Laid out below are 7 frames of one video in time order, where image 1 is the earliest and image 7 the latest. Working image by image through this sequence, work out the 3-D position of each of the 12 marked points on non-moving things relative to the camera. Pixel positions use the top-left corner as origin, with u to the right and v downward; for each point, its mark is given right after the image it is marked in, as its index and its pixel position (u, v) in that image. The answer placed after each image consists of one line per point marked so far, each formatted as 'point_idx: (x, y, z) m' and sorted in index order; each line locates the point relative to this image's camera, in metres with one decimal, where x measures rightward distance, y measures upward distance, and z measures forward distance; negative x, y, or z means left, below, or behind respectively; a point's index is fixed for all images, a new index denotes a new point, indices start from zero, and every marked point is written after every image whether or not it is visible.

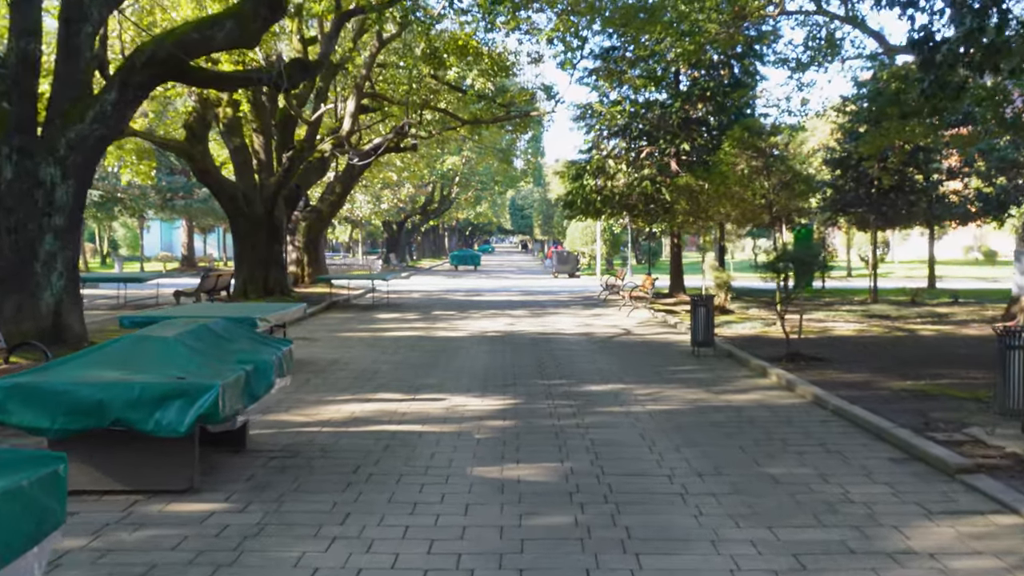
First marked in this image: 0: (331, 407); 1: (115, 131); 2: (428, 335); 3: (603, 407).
0: (-1.8, -1.2, +11.3) m
1: (-5.0, +2.0, +14.2) m
2: (-1.5, -0.8, +19.8) m
3: (+0.9, -1.2, +11.2) m
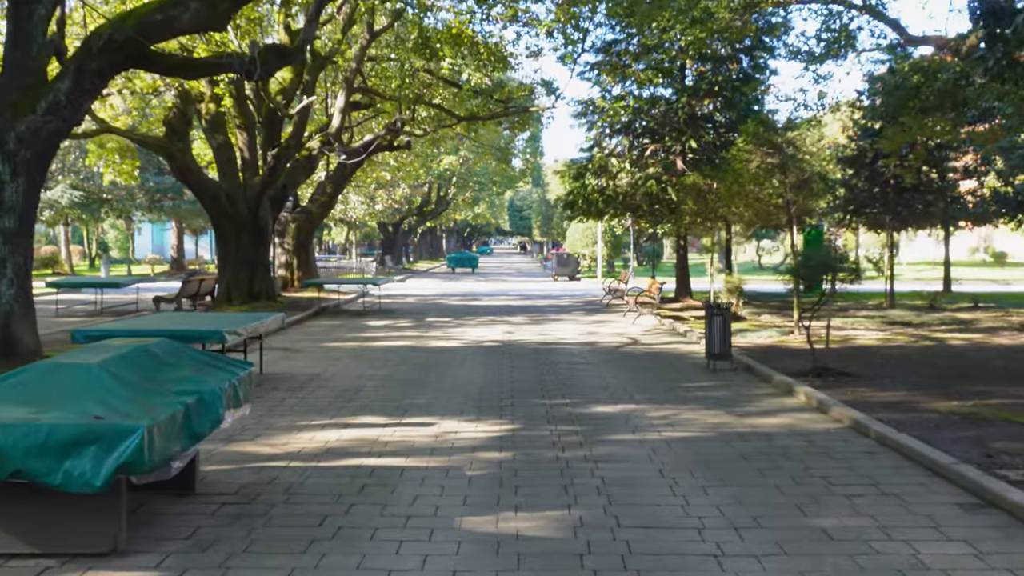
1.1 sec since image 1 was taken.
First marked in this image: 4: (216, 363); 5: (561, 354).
0: (-1.8, -1.3, +9.9) m
1: (-5.0, +1.9, +12.8) m
2: (-1.5, -0.9, +18.4) m
3: (+0.9, -1.3, +9.8) m
4: (-2.0, -0.5, +7.7) m
5: (+0.7, -1.0, +16.8) m
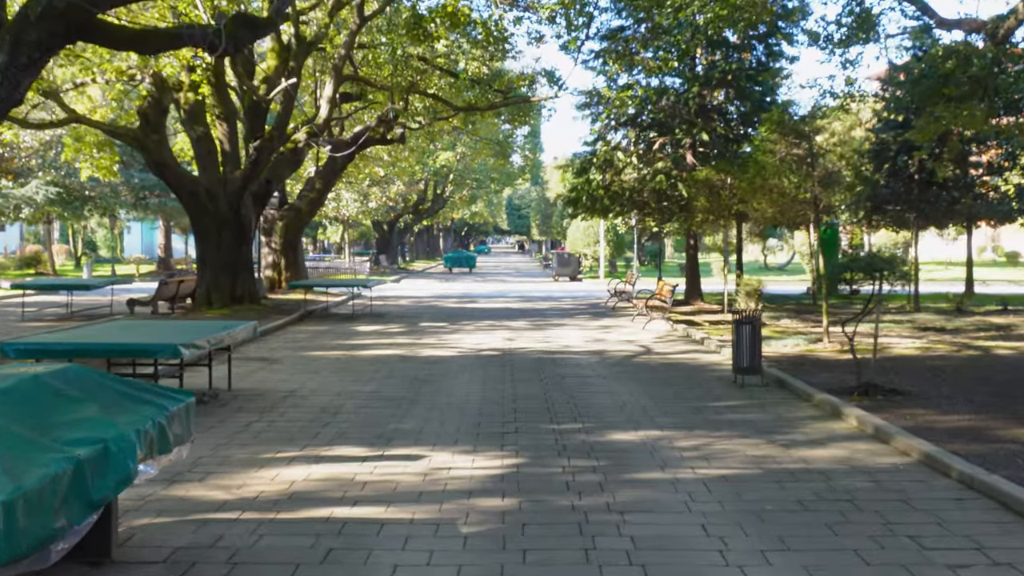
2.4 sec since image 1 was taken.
0: (-1.8, -1.3, +8.2) m
1: (-5.0, +1.8, +11.2) m
2: (-1.5, -1.0, +16.7) m
3: (+0.9, -1.3, +8.2) m
4: (-2.0, -0.6, +6.0) m
5: (+0.7, -1.0, +15.1) m
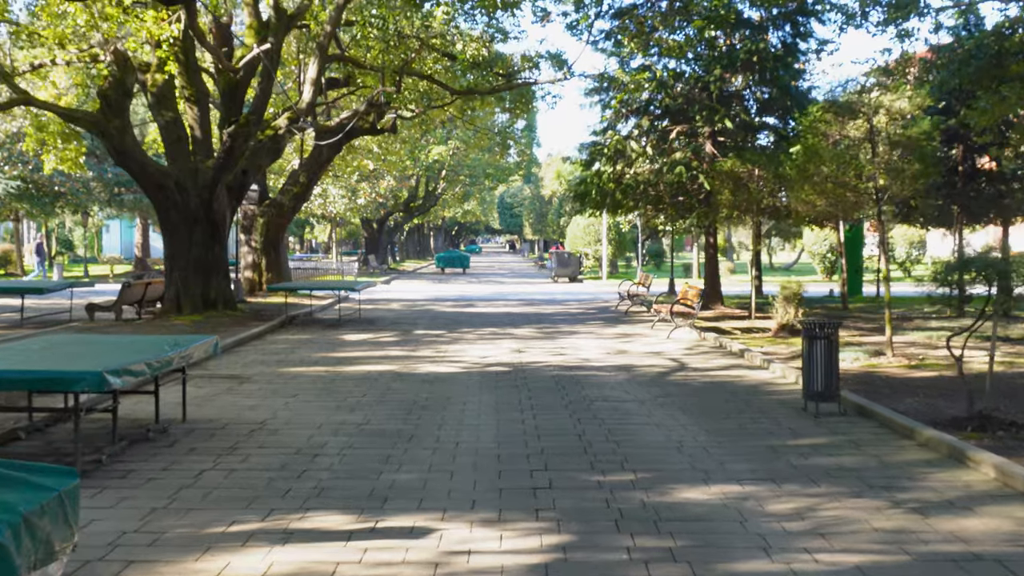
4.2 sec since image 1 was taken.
0: (-1.6, -1.4, +5.8) m
1: (-4.8, +1.7, +8.7) m
2: (-1.3, -1.0, +14.3) m
3: (+1.1, -1.4, +5.8) m
4: (-1.7, -0.6, +3.6) m
5: (+0.9, -1.1, +12.7) m
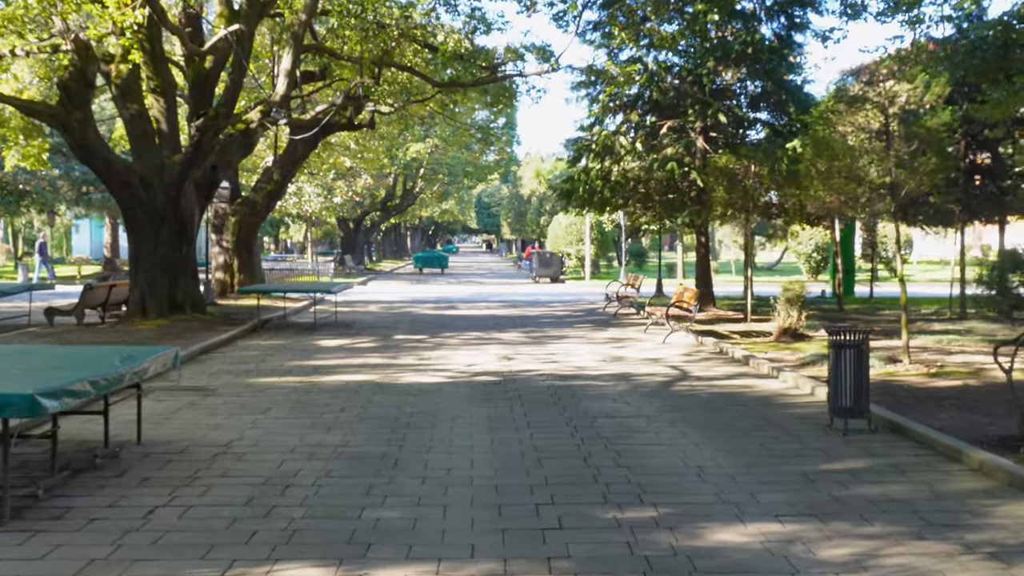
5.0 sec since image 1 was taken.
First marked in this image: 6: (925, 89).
0: (-1.5, -1.4, +4.7) m
1: (-4.8, +1.7, +7.6) m
2: (-1.5, -1.1, +13.2) m
3: (+1.2, -1.4, +4.8) m
4: (-1.6, -0.7, +2.5) m
5: (+0.8, -1.1, +11.7) m
6: (+5.3, +2.5, +14.4) m
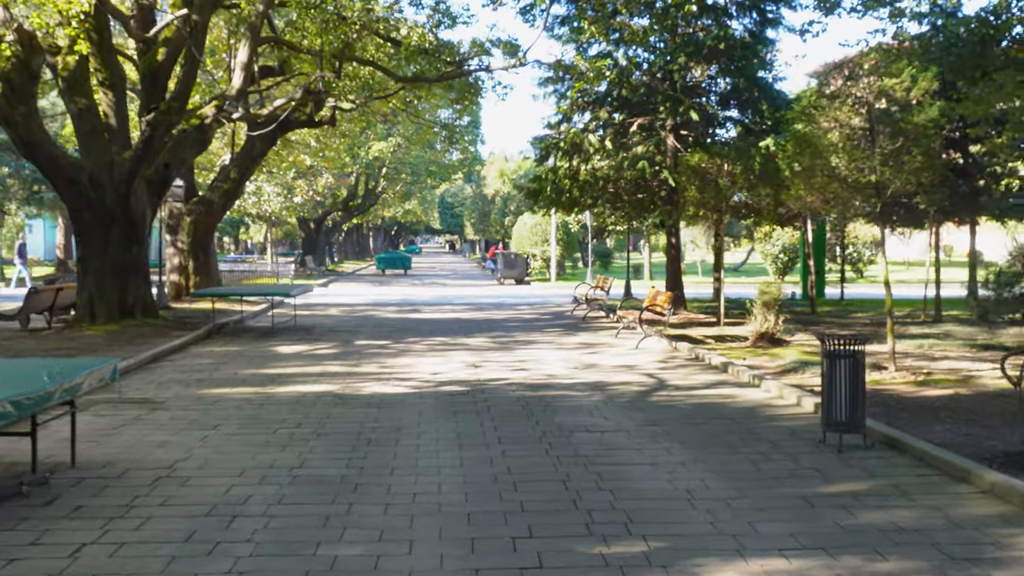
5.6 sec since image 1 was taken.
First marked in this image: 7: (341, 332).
0: (-1.6, -1.5, +4.0) m
1: (-4.9, +1.6, +6.7) m
2: (-1.8, -1.1, +12.5) m
3: (+1.1, -1.5, +4.1) m
4: (-1.6, -0.7, +1.7) m
5: (+0.5, -1.2, +11.0) m
6: (+4.9, +2.5, +13.9) m
7: (-3.0, -0.8, +20.0) m
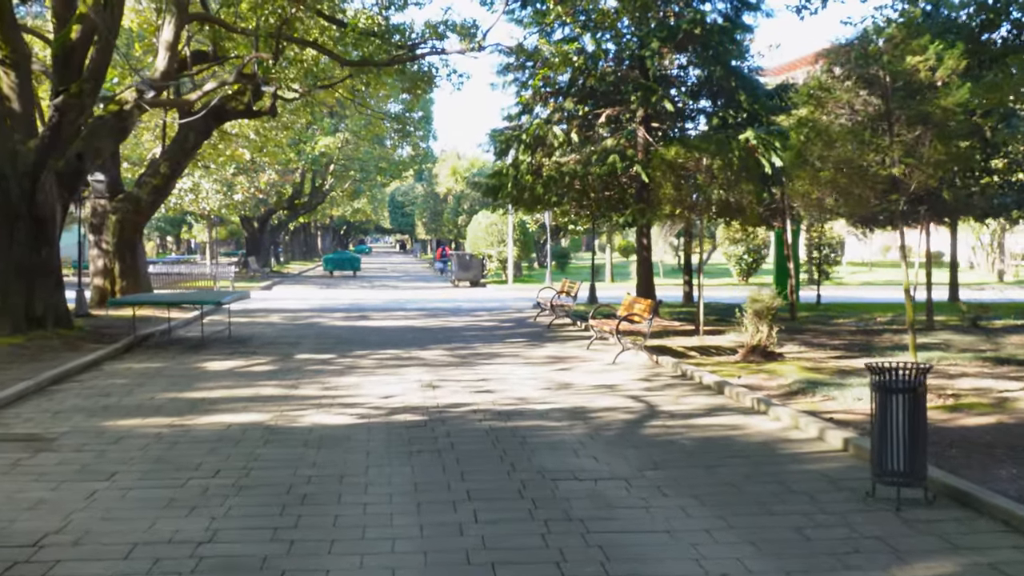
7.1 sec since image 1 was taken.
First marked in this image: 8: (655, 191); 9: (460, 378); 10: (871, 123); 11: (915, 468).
0: (-1.5, -1.6, +2.0) m
1: (-5.0, +1.5, +4.6) m
2: (-2.1, -1.2, +10.5) m
3: (+1.2, -1.6, +2.2) m
4: (-1.4, -0.8, -0.2) m
5: (+0.3, -1.3, +9.1) m
6: (+4.5, +2.4, +12.2) m
7: (-3.7, -0.9, +18.0) m
8: (+2.4, +1.7, +19.3) m
9: (-0.6, -1.1, +13.4) m
10: (+3.7, +1.7, +11.7) m
11: (+2.5, -1.1, +7.0) m
